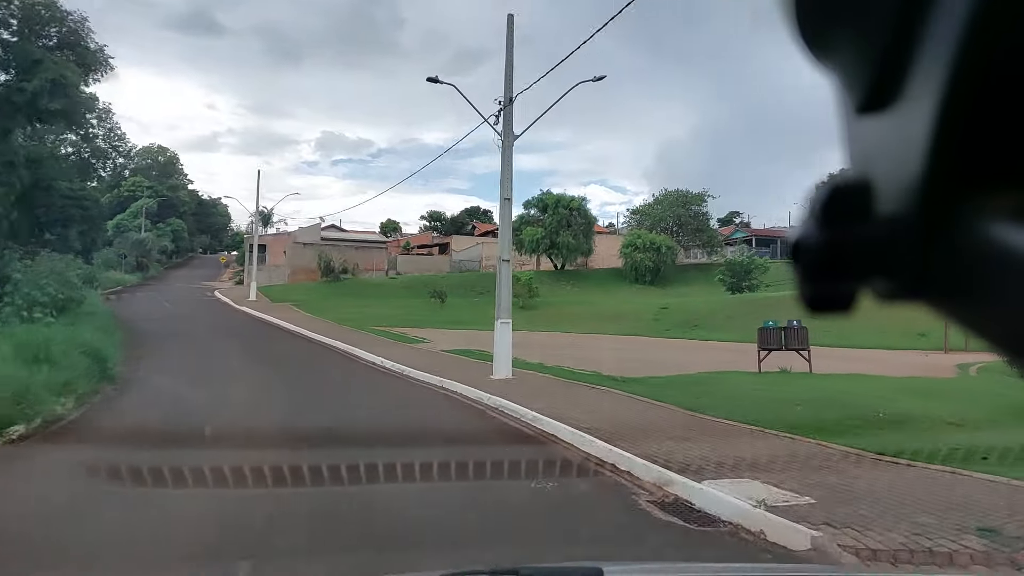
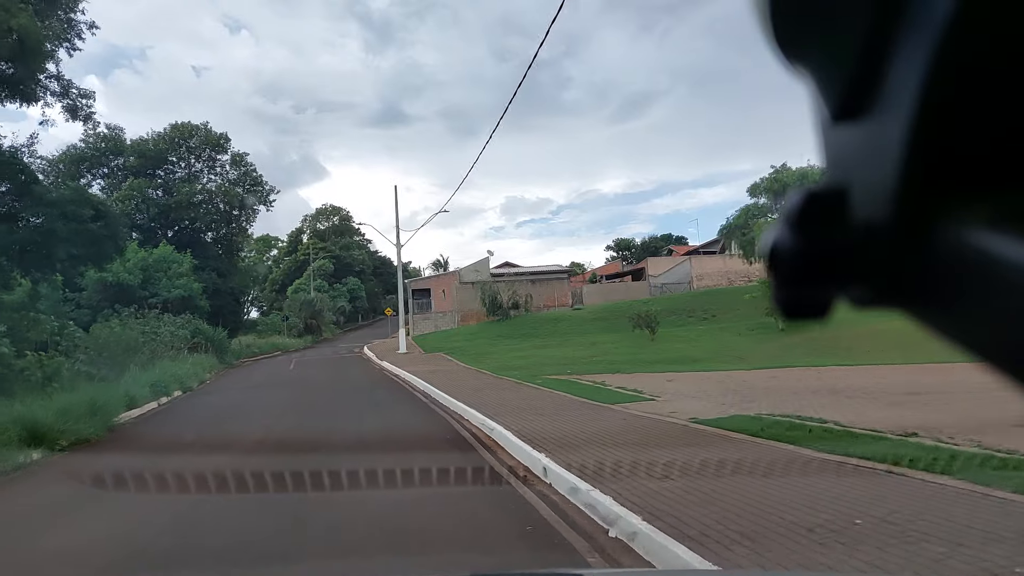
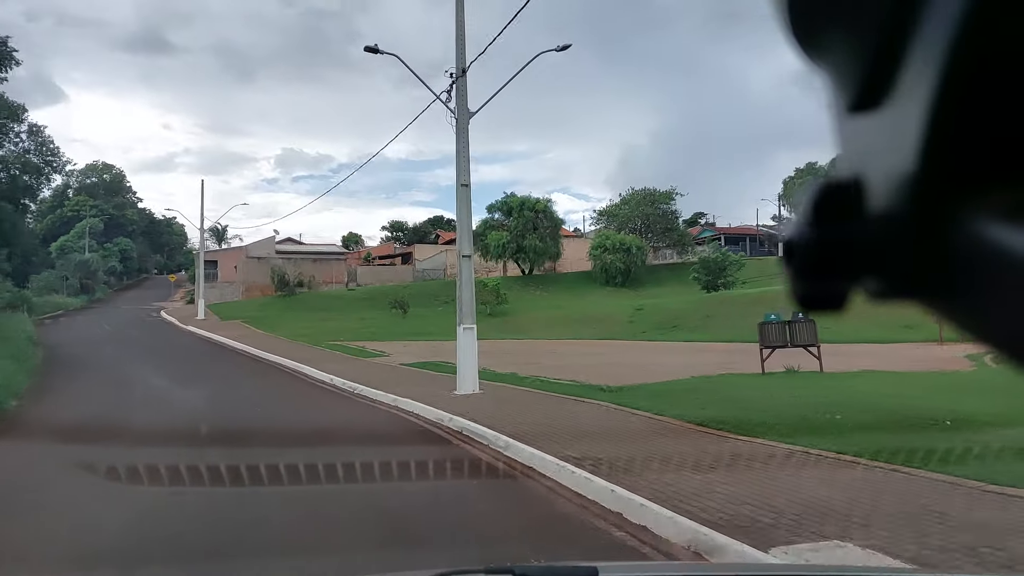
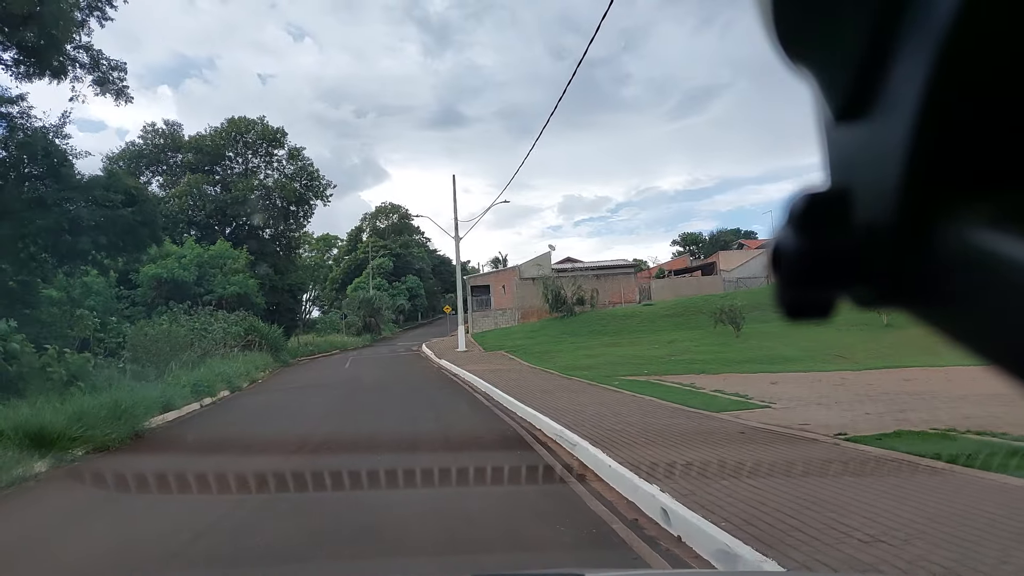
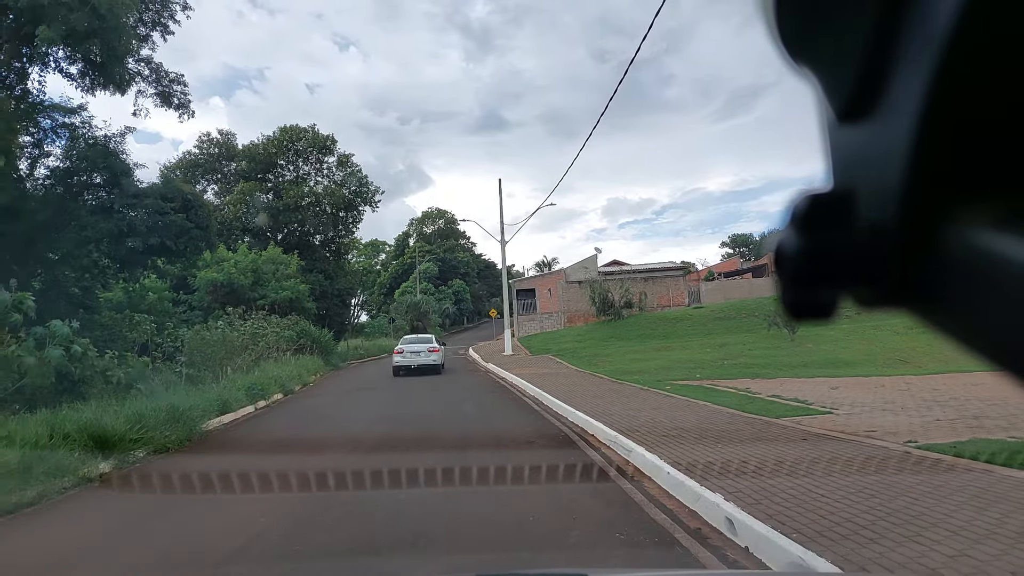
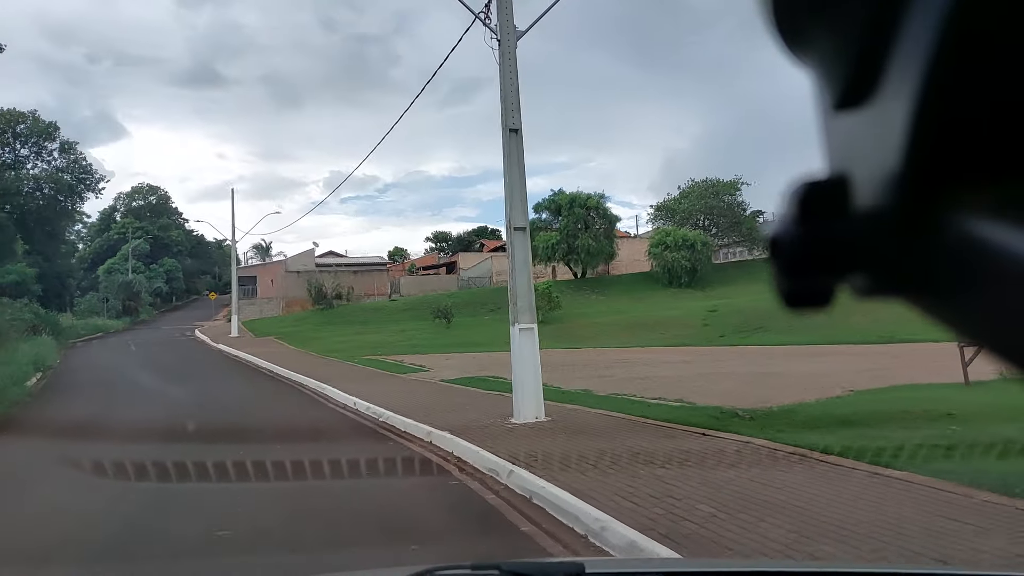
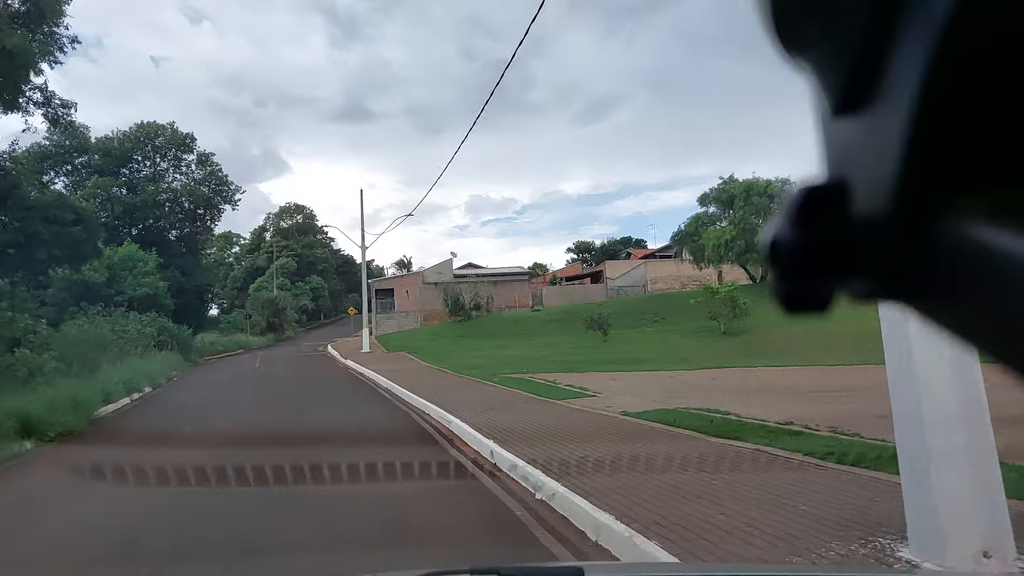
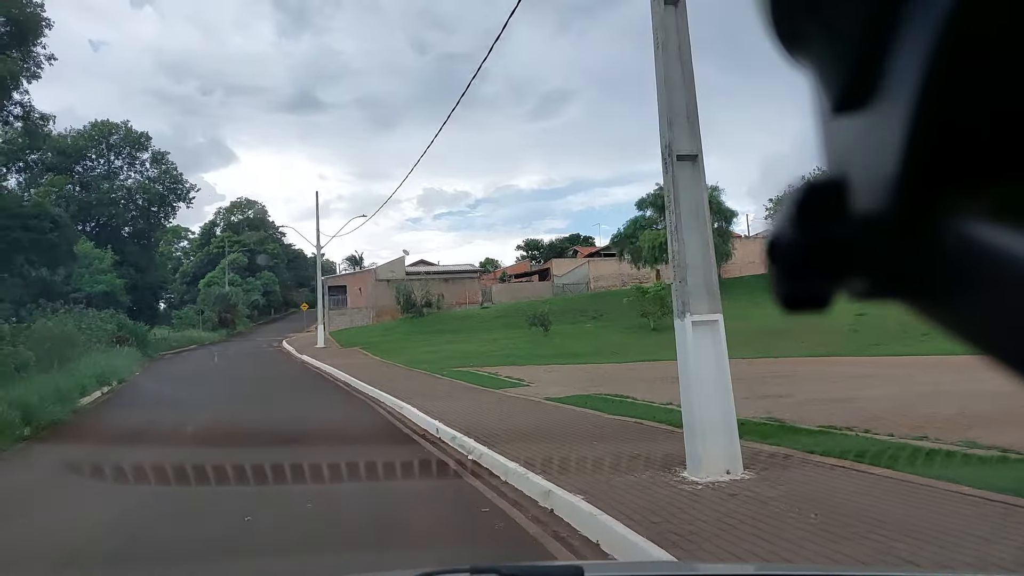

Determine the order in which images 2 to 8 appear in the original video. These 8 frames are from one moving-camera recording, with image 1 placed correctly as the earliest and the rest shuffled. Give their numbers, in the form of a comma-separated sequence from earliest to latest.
3, 6, 8, 7, 2, 4, 5
